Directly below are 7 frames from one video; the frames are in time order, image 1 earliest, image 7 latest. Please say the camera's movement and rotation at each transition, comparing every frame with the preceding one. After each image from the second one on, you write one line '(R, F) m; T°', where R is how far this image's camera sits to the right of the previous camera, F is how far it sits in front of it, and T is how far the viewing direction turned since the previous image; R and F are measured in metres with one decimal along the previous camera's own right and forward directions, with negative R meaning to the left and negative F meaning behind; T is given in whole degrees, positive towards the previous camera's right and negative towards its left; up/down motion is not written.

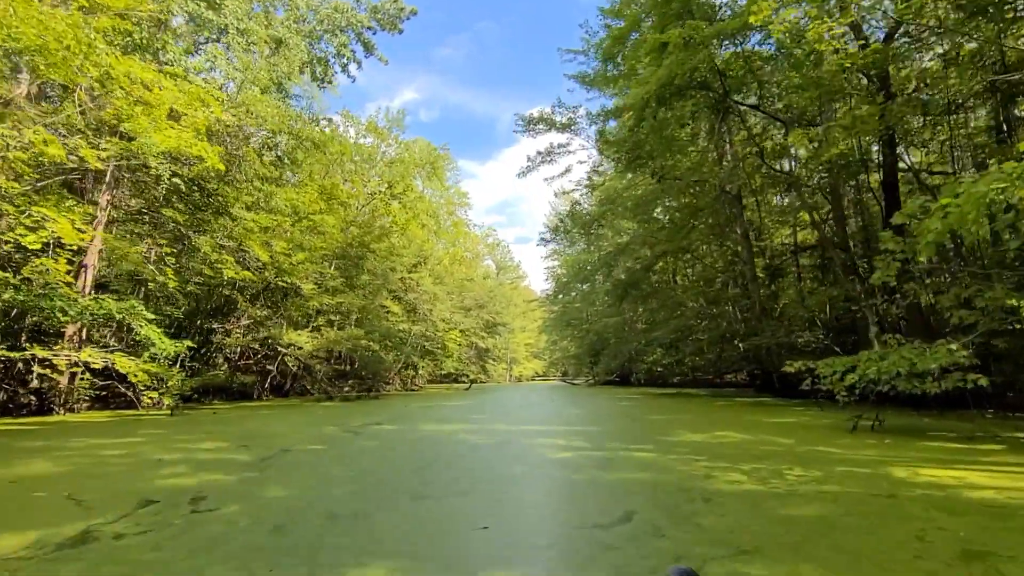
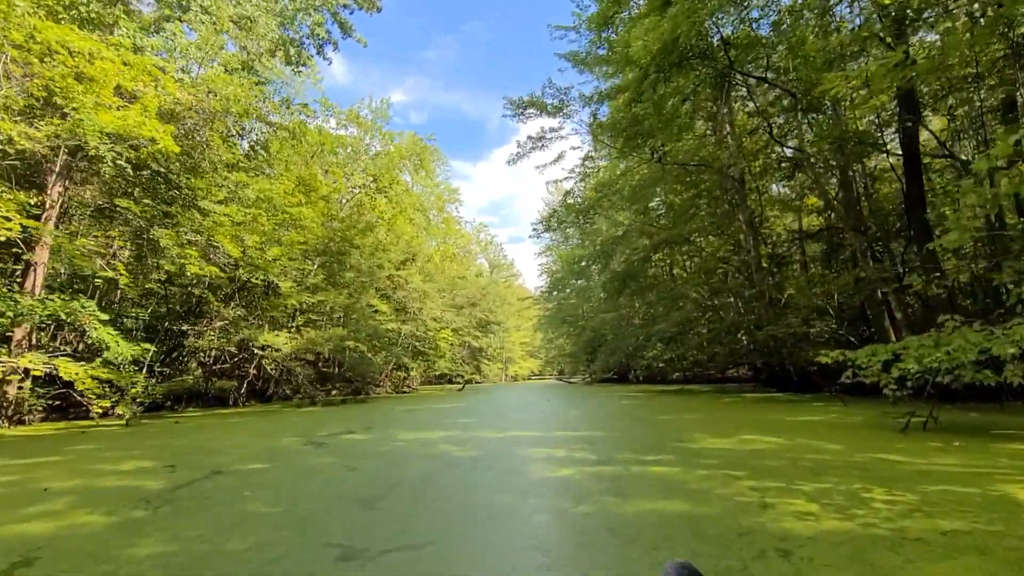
(+0.1, +0.5) m; +1°
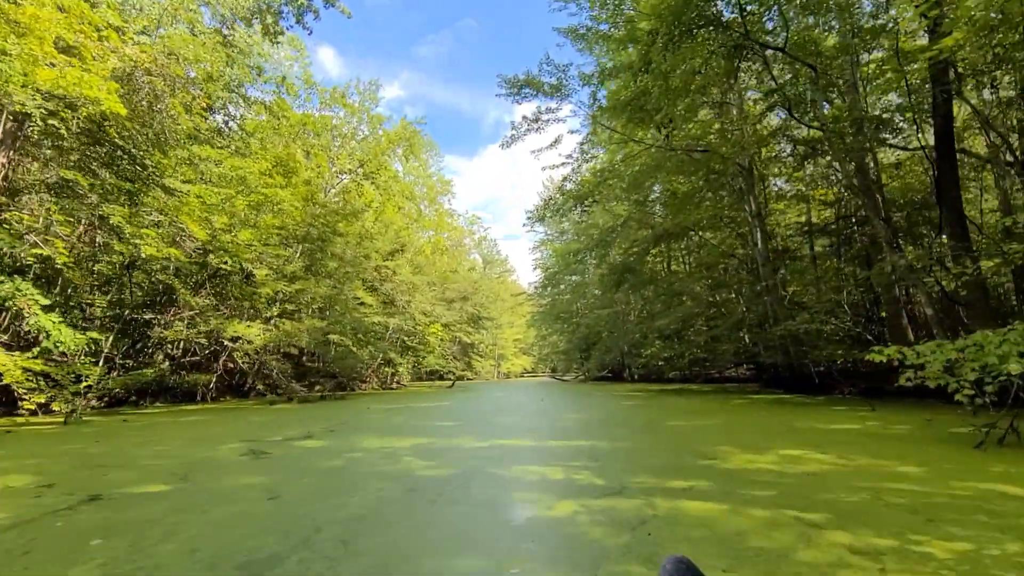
(0.0, +0.6) m; +1°
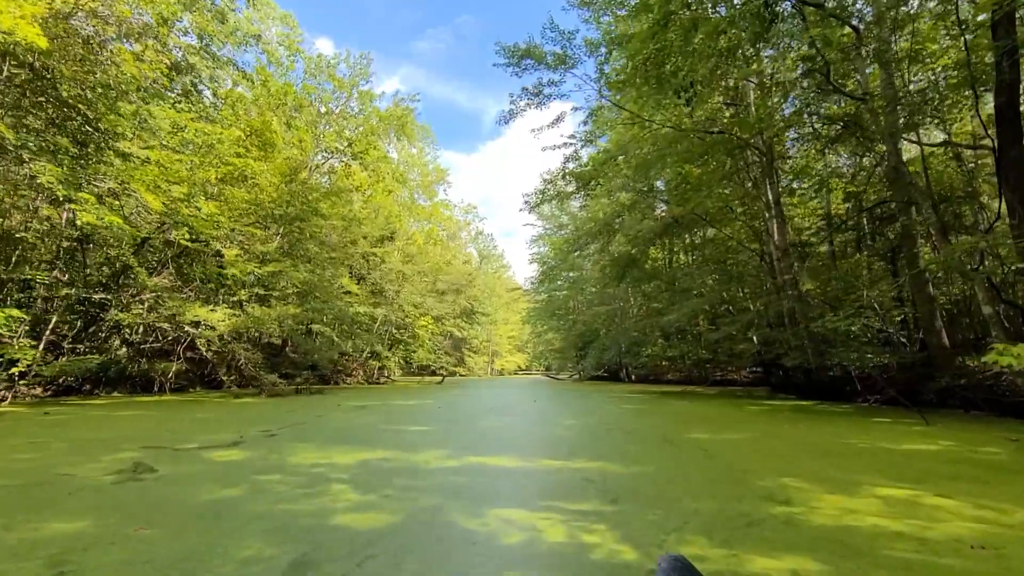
(0.0, +0.7) m; 0°
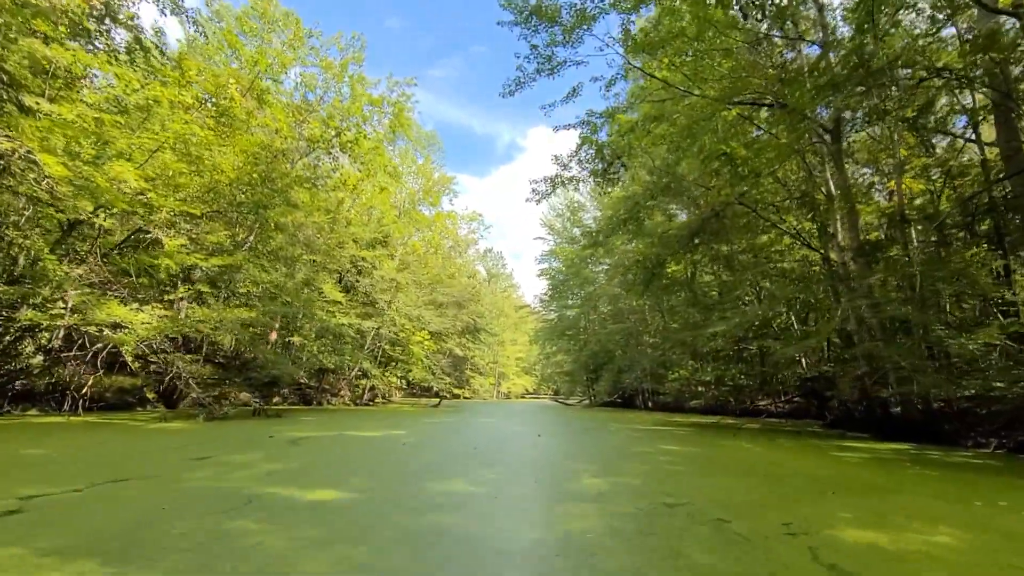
(+0.1, +1.5) m; -1°
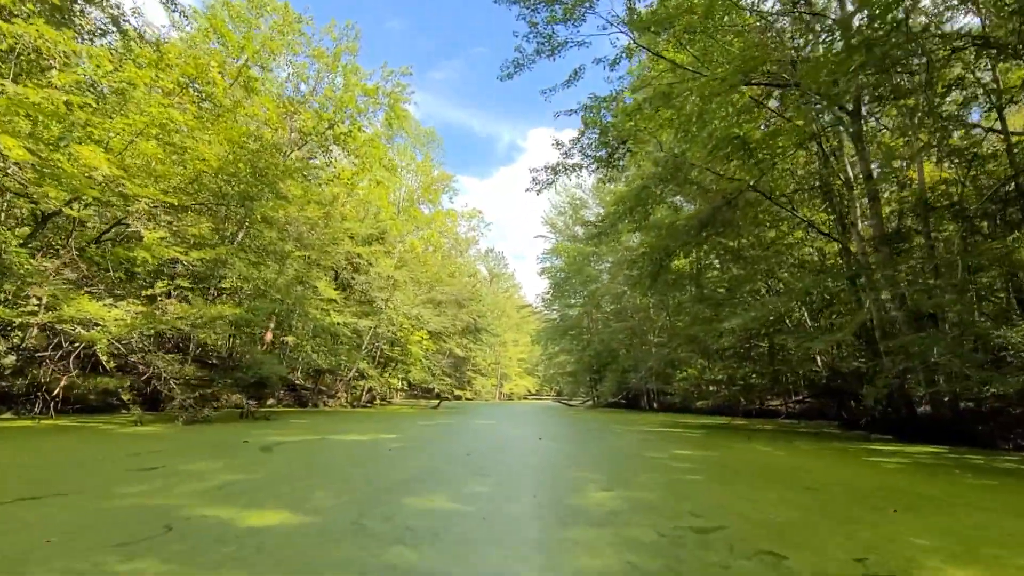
(0.0, +0.4) m; 0°
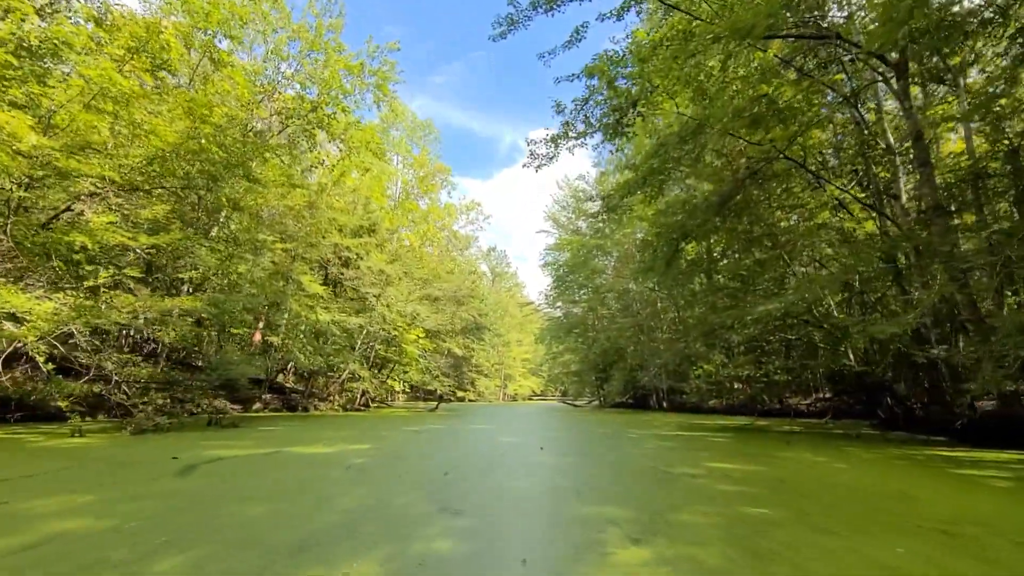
(+0.1, +0.7) m; 0°
